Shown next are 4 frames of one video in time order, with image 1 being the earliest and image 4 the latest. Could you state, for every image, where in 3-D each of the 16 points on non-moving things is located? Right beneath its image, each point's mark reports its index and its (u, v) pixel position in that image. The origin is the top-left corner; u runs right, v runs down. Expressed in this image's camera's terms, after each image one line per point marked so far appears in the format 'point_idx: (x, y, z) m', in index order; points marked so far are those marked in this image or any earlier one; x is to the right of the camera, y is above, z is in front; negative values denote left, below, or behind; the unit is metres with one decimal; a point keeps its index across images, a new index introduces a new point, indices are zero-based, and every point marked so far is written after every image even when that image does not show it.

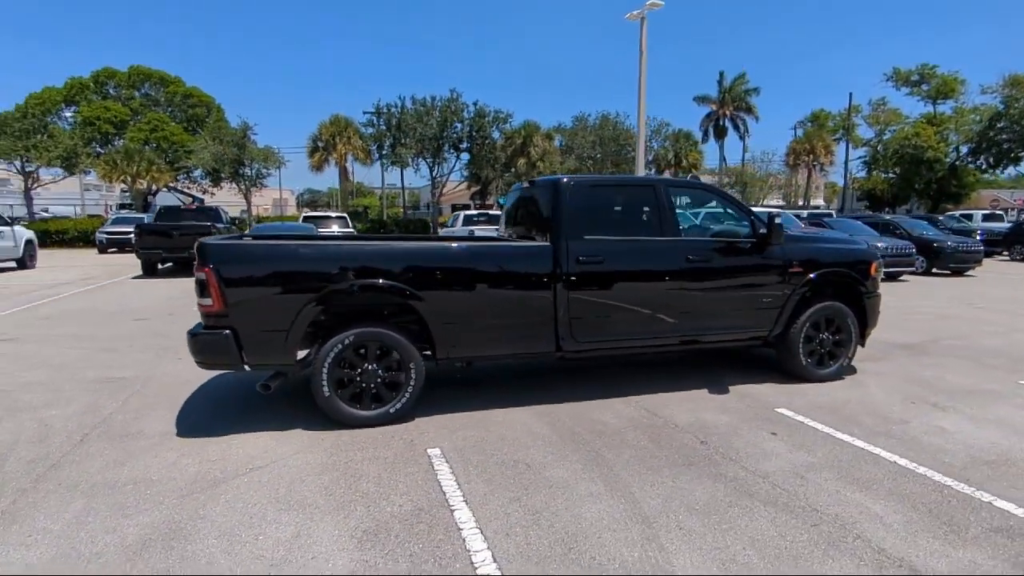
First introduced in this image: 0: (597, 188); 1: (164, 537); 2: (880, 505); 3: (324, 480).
0: (+0.8, +1.0, +6.0) m
1: (-2.0, -1.5, +3.6) m
2: (+2.3, -1.4, +3.9) m
3: (-1.3, -1.3, +4.3) m
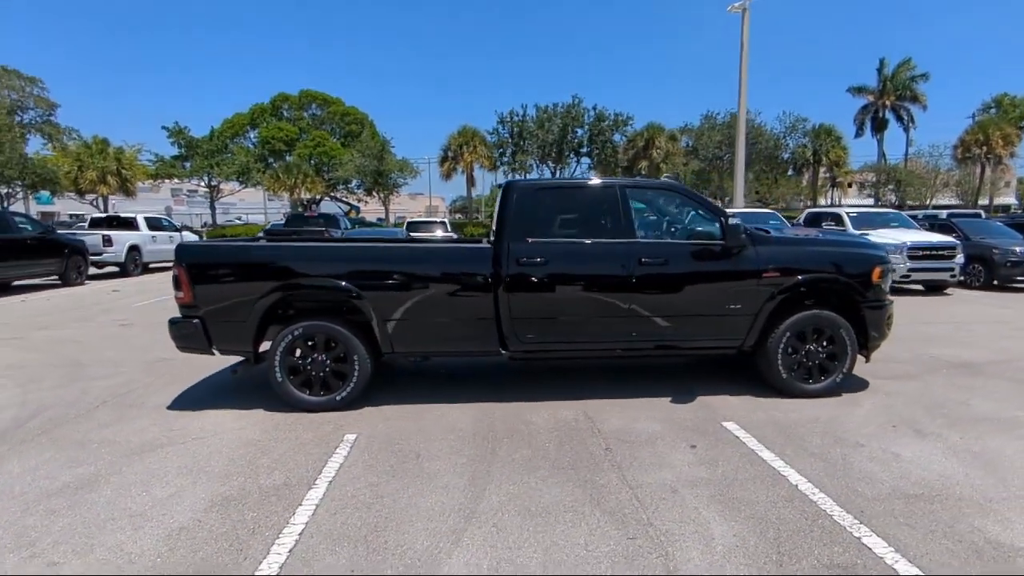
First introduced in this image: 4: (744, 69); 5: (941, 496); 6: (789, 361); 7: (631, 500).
0: (+0.3, +0.9, +6.0) m
1: (-3.1, -1.4, +4.3) m
2: (+1.2, -1.4, +3.6) m
3: (-2.2, -1.3, +4.8) m
4: (+7.0, +6.6, +18.4) m
5: (+2.7, -1.3, +3.9) m
6: (+2.7, -0.7, +6.0) m
7: (+0.7, -1.4, +3.9) m
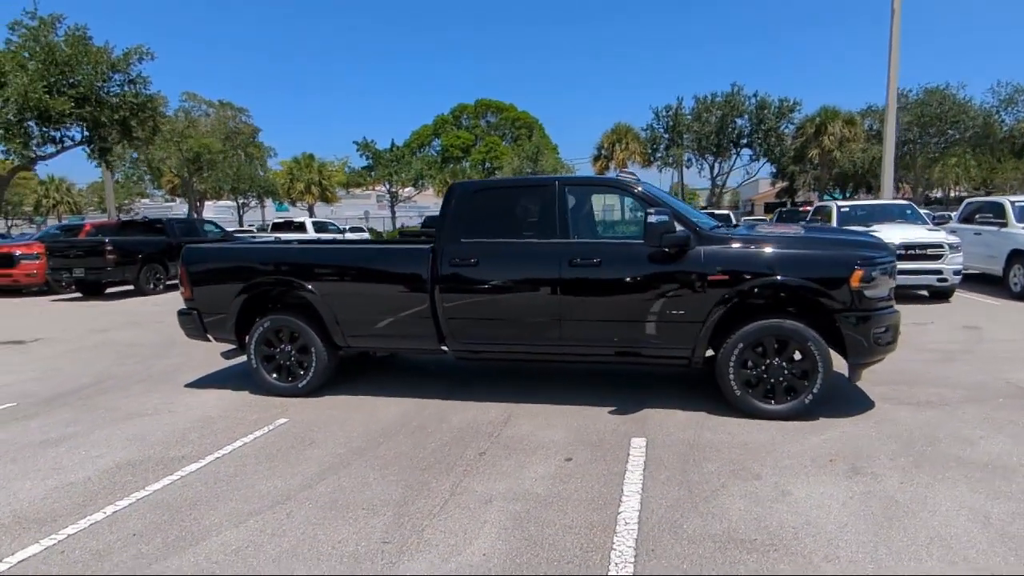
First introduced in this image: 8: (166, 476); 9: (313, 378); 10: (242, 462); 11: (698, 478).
0: (-0.2, +0.9, +6.0) m
1: (-4.0, -1.3, +5.4) m
2: (-0.2, -1.4, +3.4) m
3: (-3.0, -1.3, +5.6) m
4: (+9.9, +6.4, +15.8) m
5: (+1.4, -1.4, +3.2) m
6: (+2.0, -0.8, +5.2) m
7: (-0.5, -1.4, +3.9) m
8: (-2.5, -1.4, +4.5) m
9: (-2.1, -0.9, +6.4) m
10: (-2.1, -1.3, +4.7) m
11: (+1.3, -1.3, +4.1) m
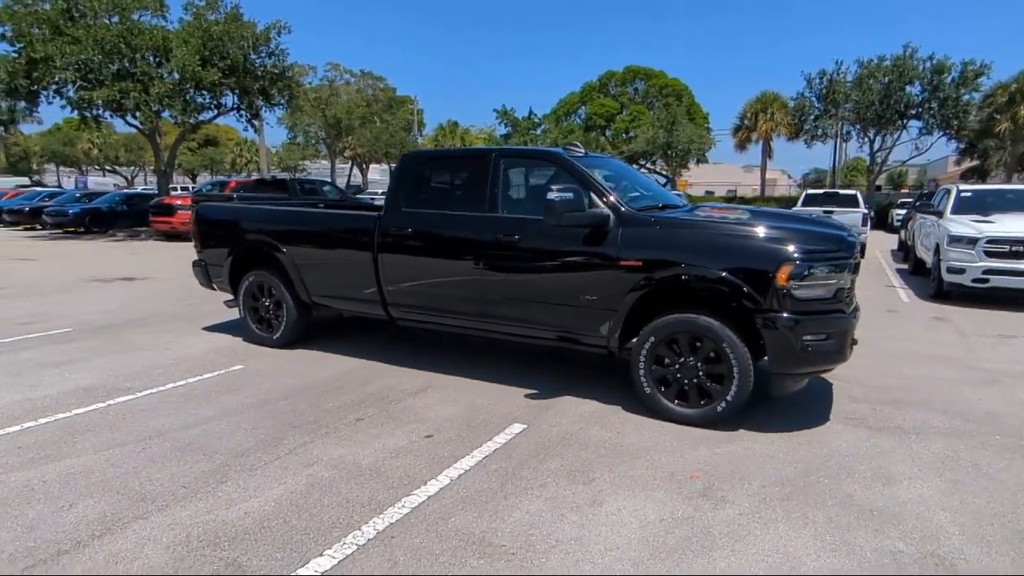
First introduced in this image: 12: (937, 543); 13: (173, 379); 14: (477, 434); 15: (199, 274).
0: (-0.8, +1.2, +5.9) m
1: (-4.7, -0.8, +6.3) m
2: (-1.4, -1.2, +3.5) m
3: (-3.7, -0.8, +6.3) m
4: (+11.8, +6.3, +12.7) m
5: (0.0, -1.3, +3.0) m
6: (+1.1, -0.7, +4.7) m
7: (-1.7, -1.1, +4.0) m
8: (-3.4, -1.0, +5.1) m
9: (-2.5, -0.5, +6.8) m
10: (-3.0, -1.0, +5.2) m
11: (+0.1, -1.2, +3.8) m
12: (+2.1, -1.3, +3.1) m
13: (-3.2, -0.9, +5.8) m
14: (-0.2, -1.1, +4.5) m
15: (-3.8, +0.2, +7.5) m
